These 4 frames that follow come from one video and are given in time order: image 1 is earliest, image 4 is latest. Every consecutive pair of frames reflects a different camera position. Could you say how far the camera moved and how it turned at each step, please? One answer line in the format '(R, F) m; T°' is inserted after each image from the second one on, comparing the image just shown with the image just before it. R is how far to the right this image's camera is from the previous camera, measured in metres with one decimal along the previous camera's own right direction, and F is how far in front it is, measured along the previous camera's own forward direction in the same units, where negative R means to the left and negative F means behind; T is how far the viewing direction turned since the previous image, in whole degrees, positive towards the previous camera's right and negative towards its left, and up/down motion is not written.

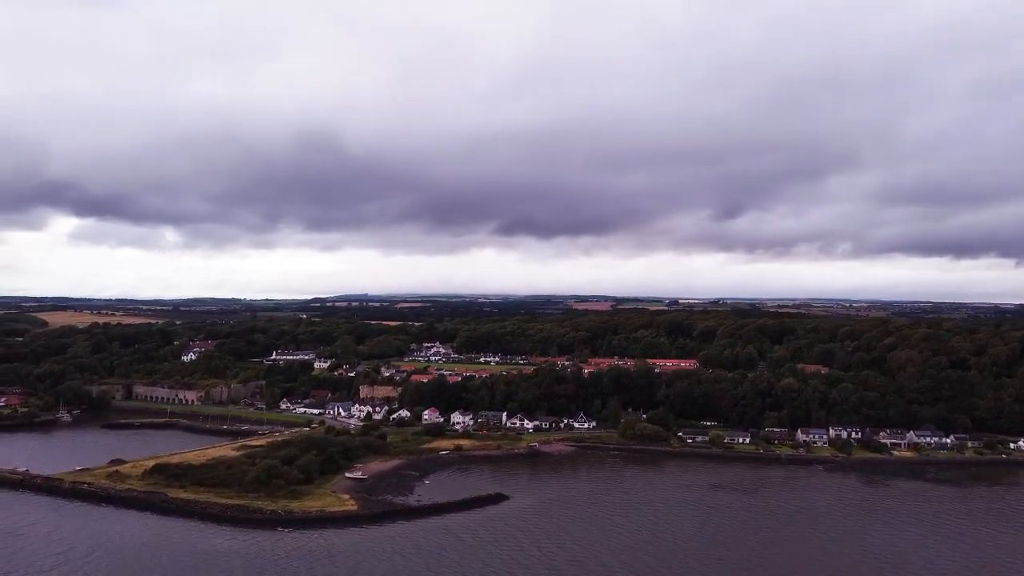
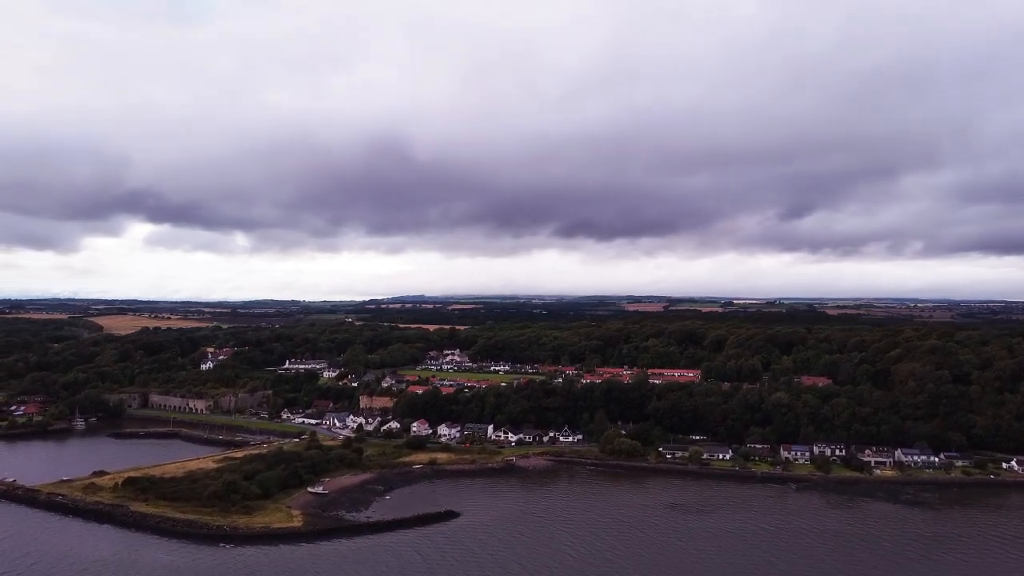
(+3.4, -0.2) m; -4°
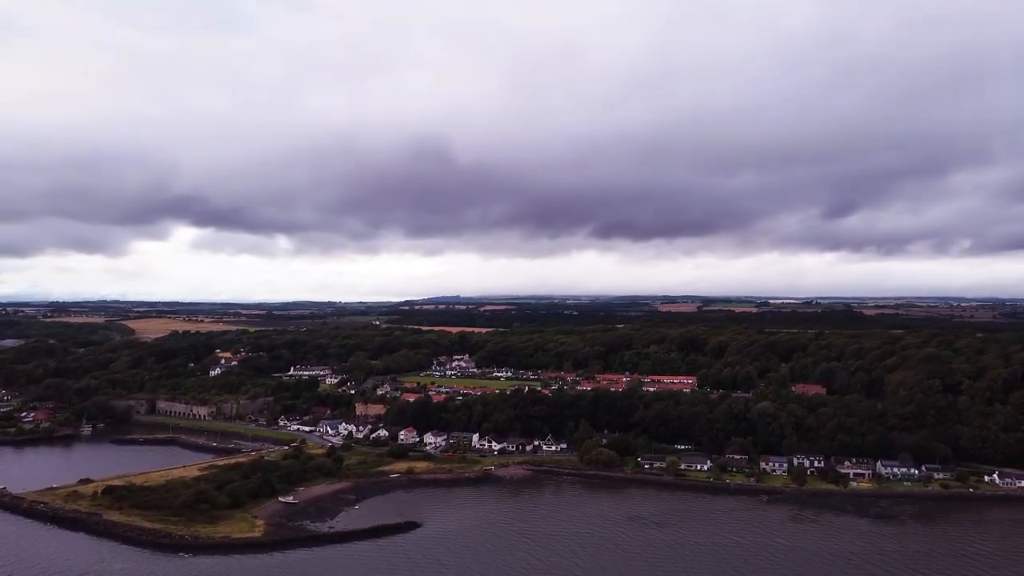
(+2.5, -0.4) m; -2°
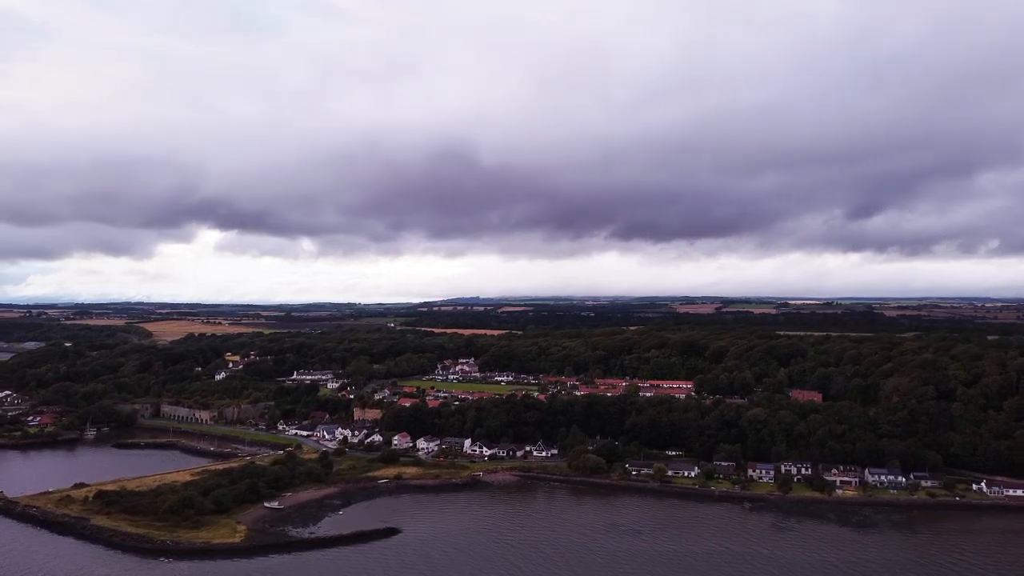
(+1.4, -0.3) m; -1°
